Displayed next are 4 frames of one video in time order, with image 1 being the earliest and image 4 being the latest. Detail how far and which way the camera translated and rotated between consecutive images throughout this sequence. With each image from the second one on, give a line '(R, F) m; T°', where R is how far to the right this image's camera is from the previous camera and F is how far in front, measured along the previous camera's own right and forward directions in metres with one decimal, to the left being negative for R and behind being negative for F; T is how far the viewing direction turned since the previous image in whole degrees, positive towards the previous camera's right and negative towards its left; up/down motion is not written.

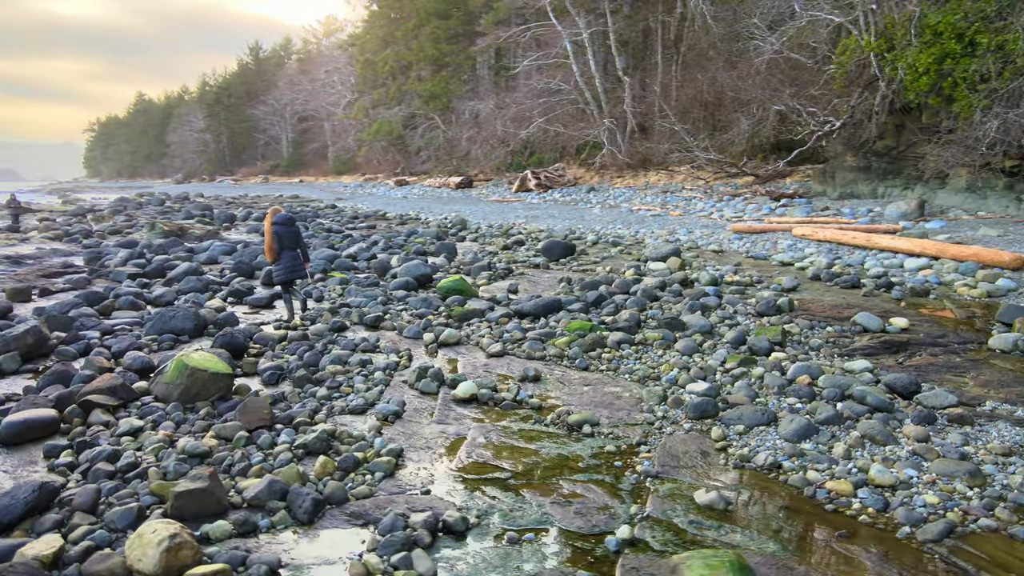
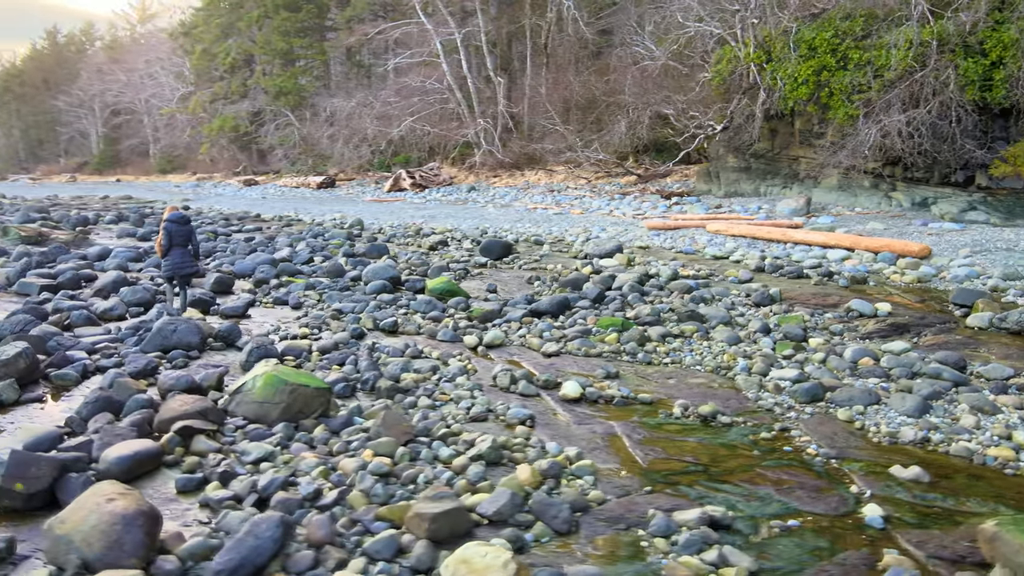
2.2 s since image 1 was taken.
(-1.8, +0.2) m; +12°
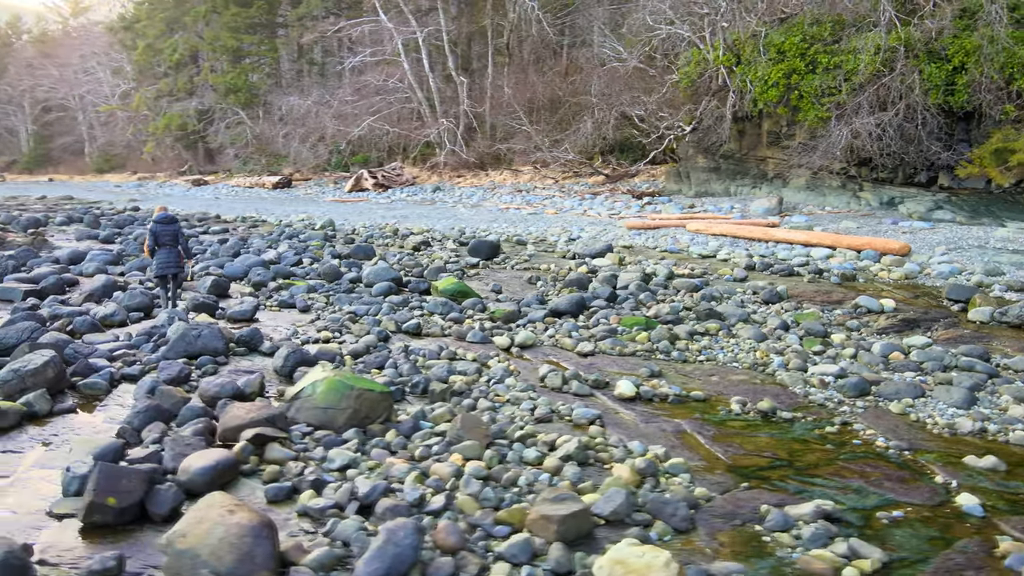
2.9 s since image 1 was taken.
(-0.7, 0.0) m; +4°
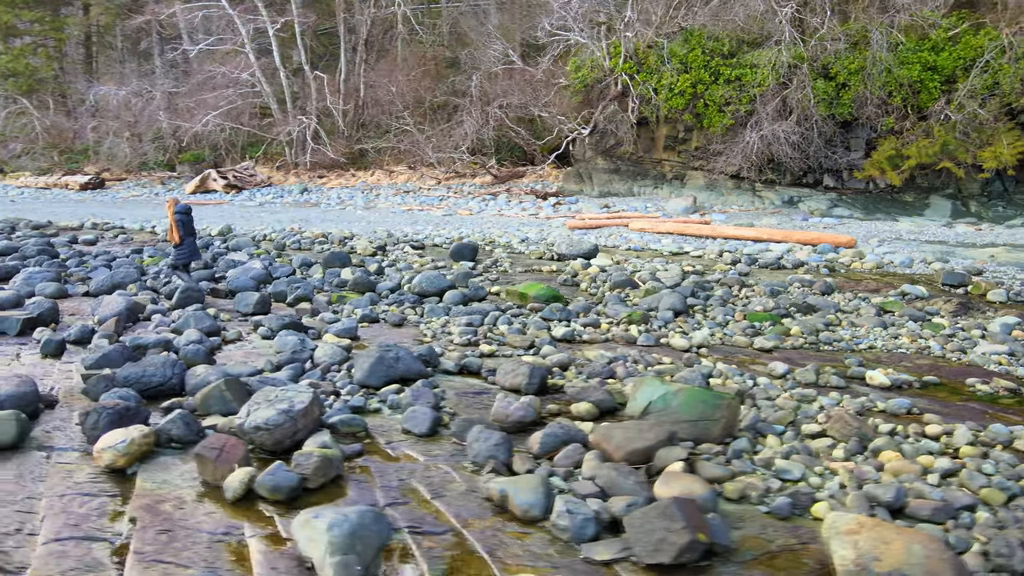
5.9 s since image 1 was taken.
(-3.3, +0.6) m; +16°
